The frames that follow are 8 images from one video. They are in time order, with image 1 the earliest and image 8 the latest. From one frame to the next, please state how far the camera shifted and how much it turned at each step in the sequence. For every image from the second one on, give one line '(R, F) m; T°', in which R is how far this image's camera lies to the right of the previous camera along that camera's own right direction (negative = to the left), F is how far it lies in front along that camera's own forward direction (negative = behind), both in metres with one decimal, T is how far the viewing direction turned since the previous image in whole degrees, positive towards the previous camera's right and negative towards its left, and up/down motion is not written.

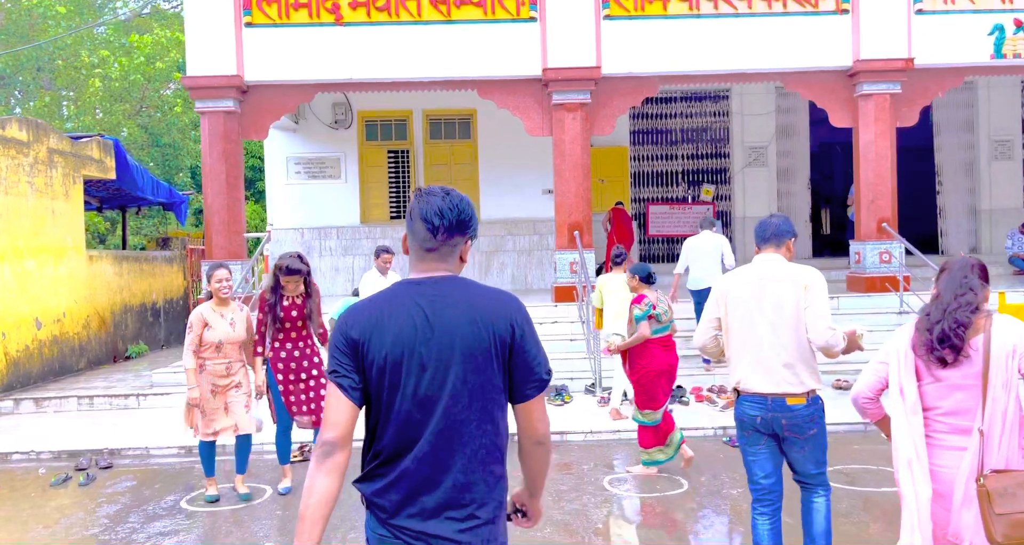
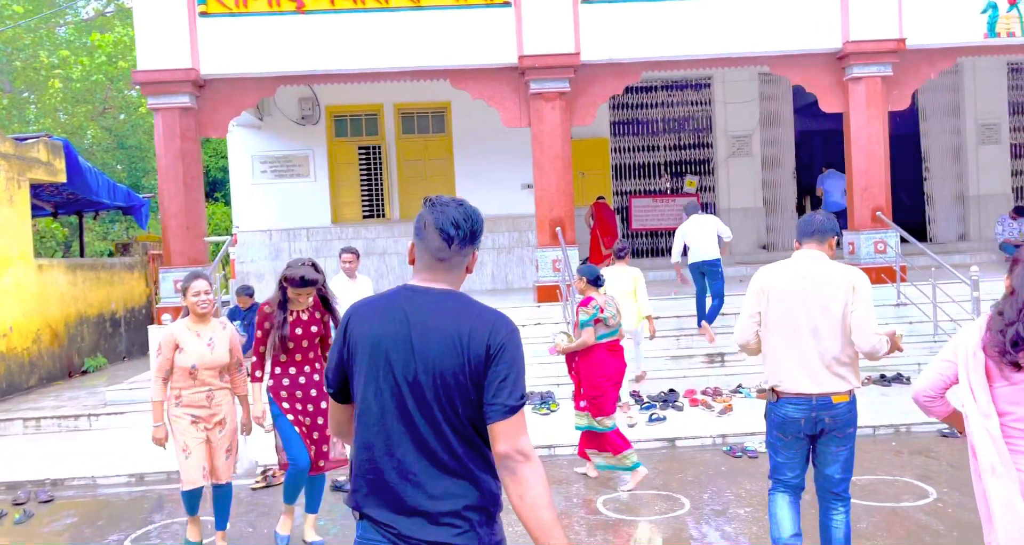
(0.0, +0.6) m; +1°
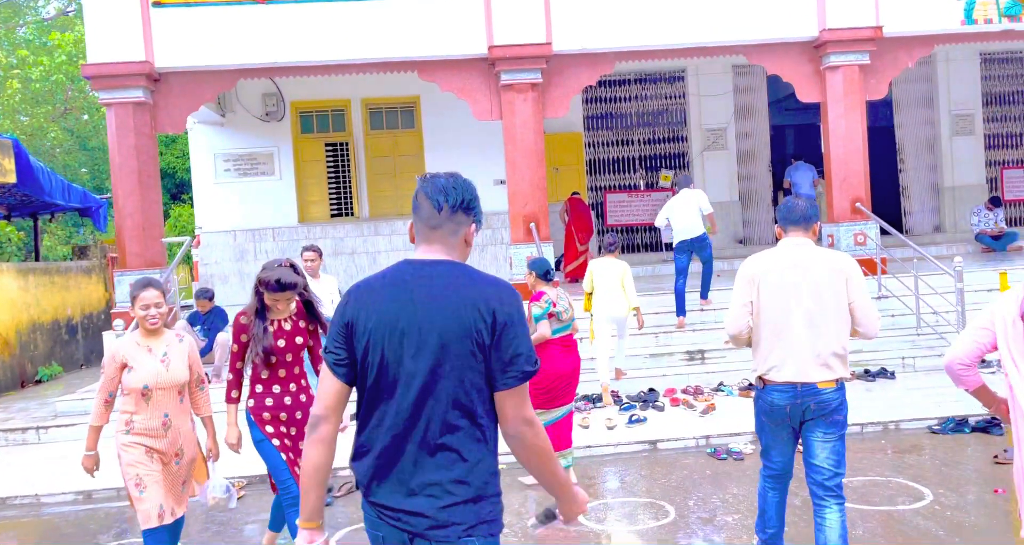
(0.0, +0.3) m; +2°
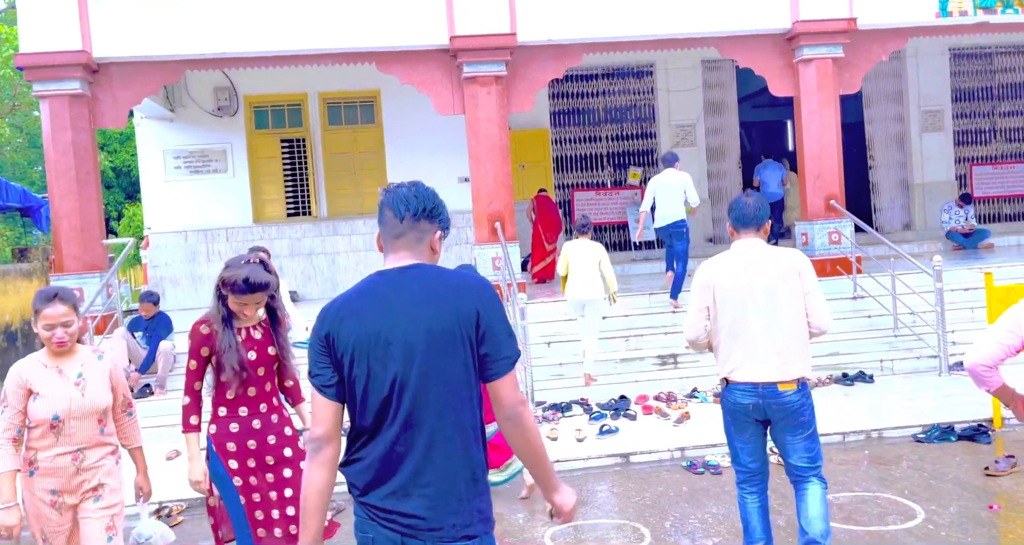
(0.0, +0.5) m; +2°
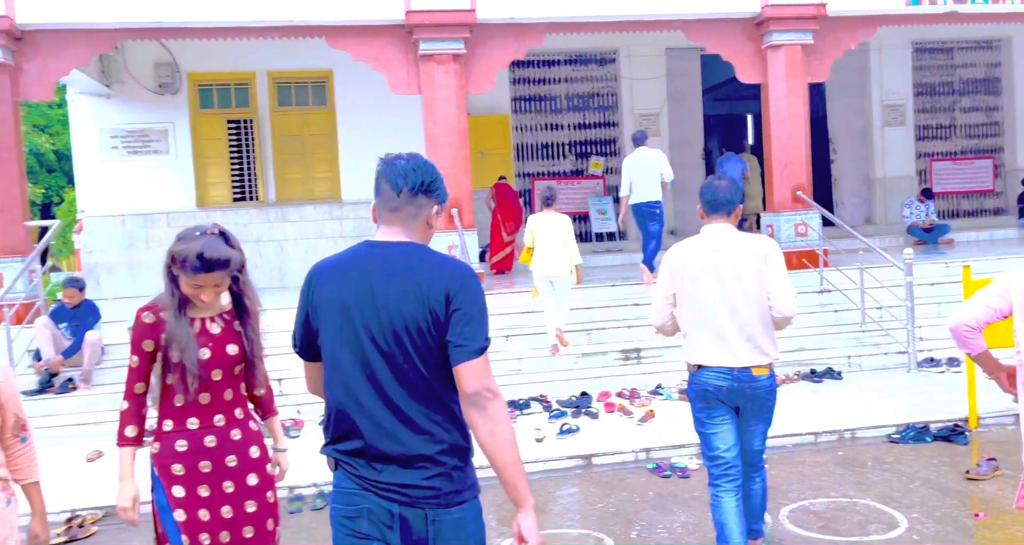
(0.0, +0.5) m; +3°
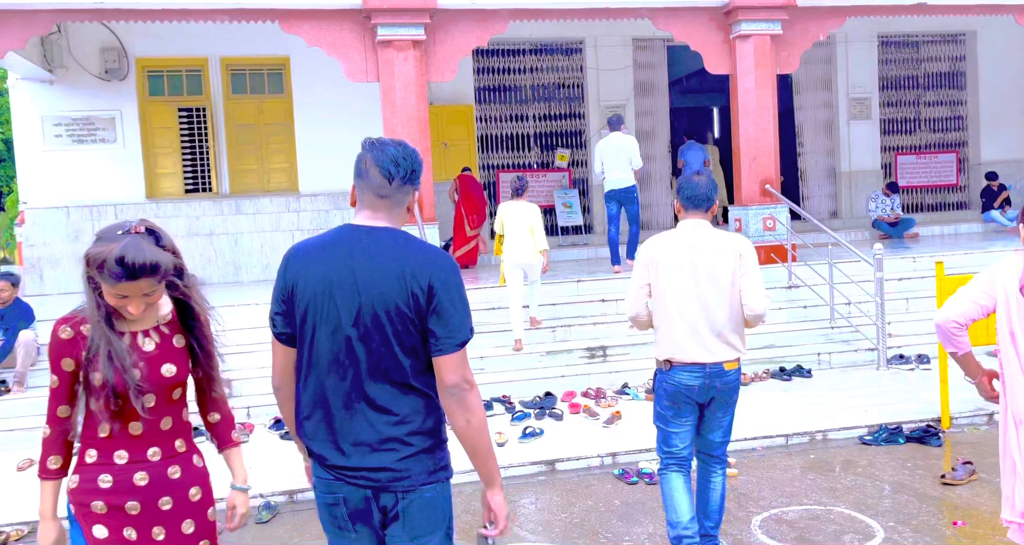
(+0.1, +0.3) m; +2°
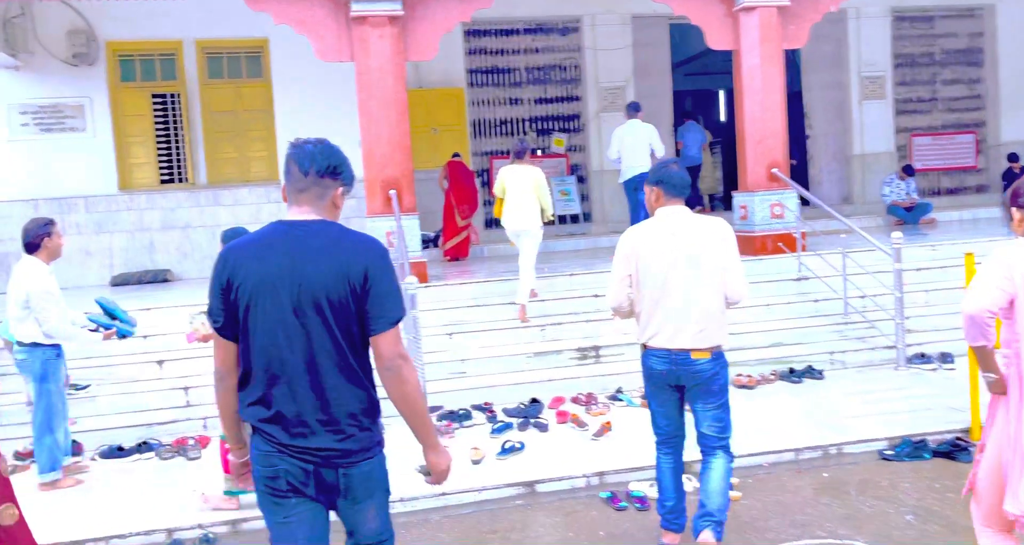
(+0.2, +0.6) m; -1°
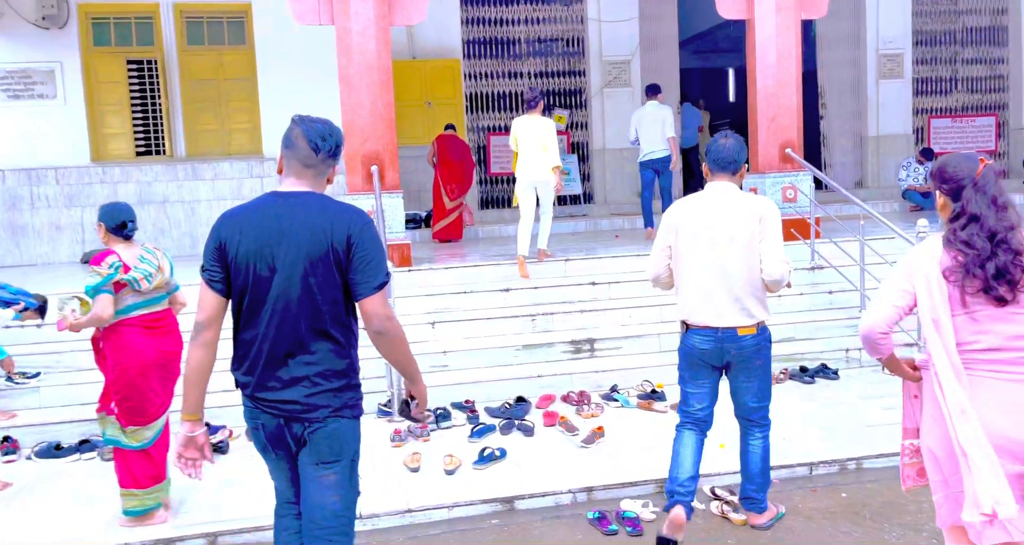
(+0.1, +0.6) m; 0°
